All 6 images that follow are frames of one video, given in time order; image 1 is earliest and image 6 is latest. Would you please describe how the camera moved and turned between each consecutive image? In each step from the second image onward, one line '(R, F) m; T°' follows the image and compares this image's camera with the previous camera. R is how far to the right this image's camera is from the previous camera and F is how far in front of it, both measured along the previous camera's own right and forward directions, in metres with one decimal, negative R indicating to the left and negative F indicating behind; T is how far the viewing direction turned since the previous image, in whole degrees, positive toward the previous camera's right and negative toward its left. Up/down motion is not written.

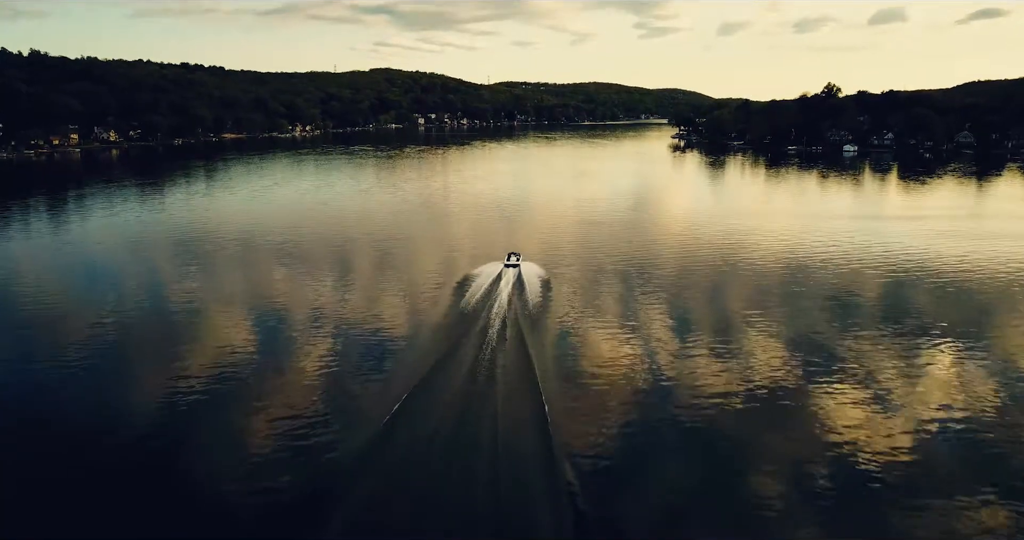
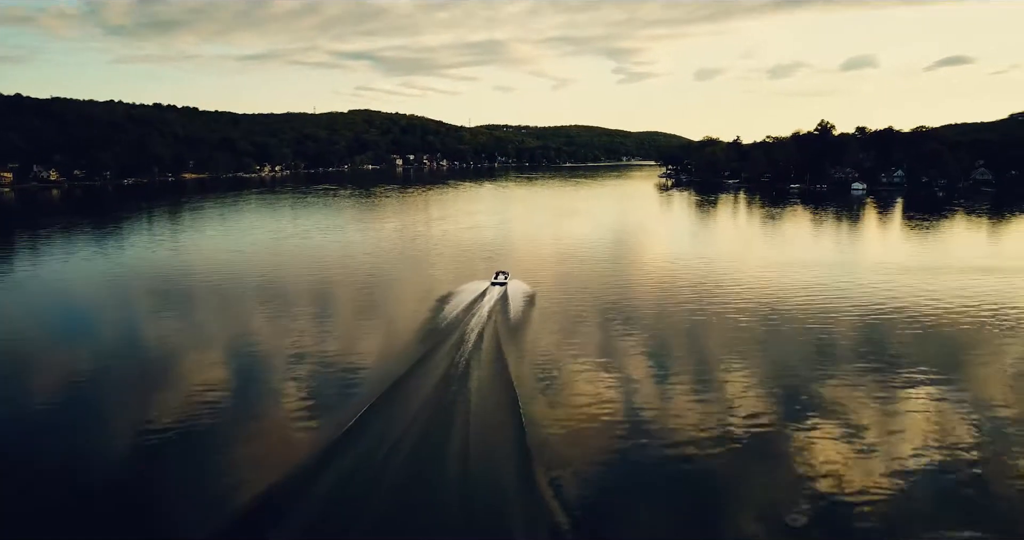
(+0.1, +2.5) m; +1°
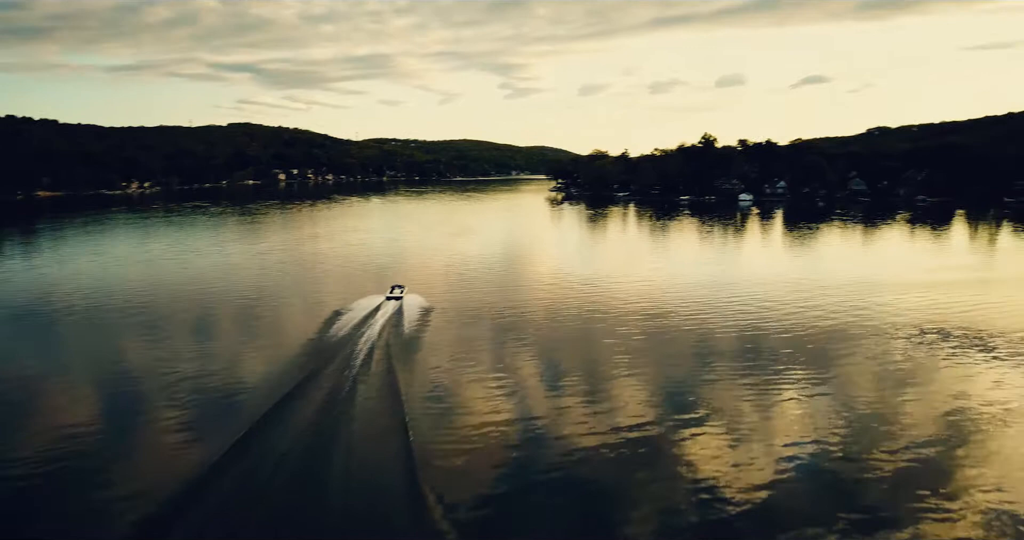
(0.0, +0.9) m; +8°
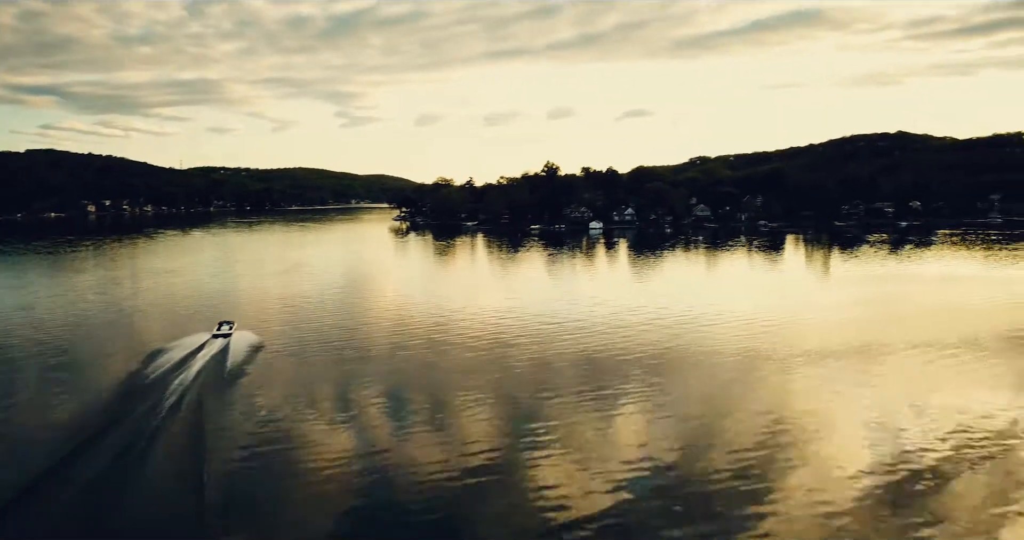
(-0.1, +1.5) m; +12°
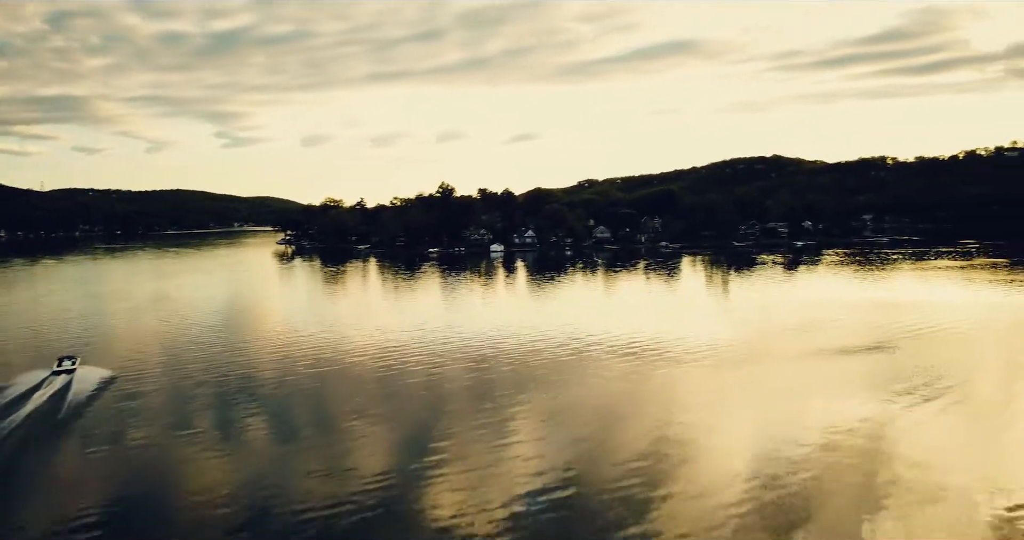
(-0.2, +1.2) m; +8°
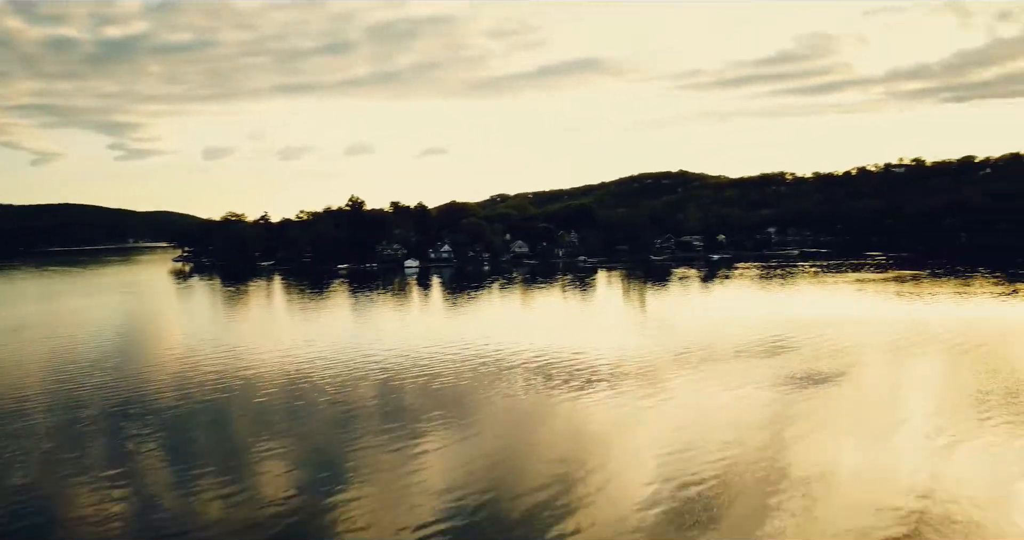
(-0.1, +0.8) m; +6°
